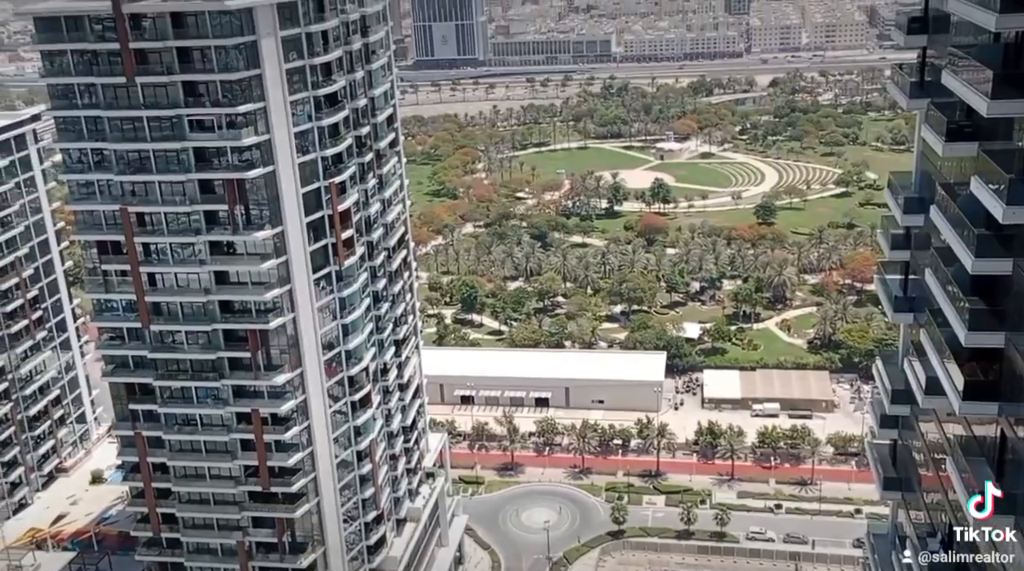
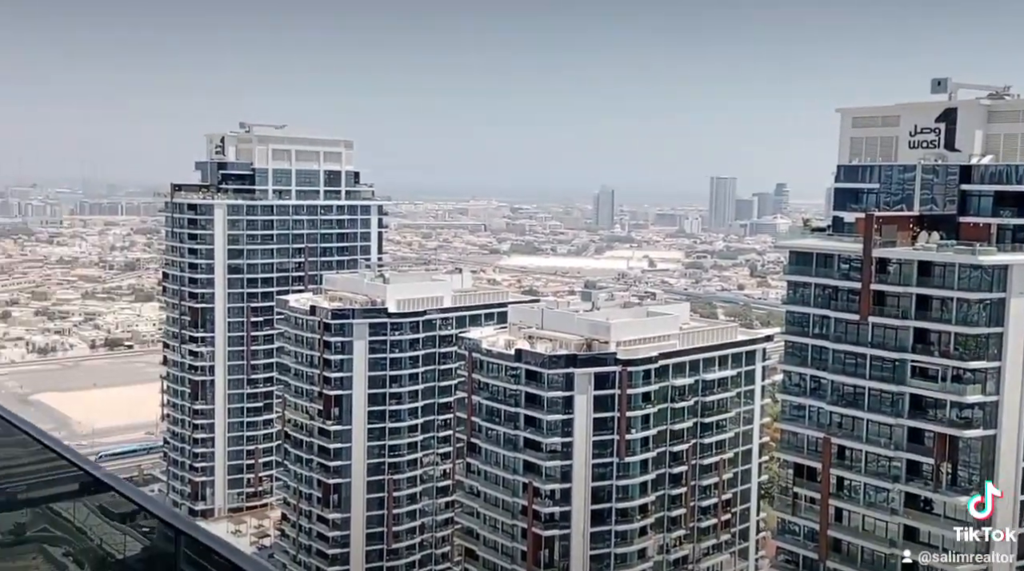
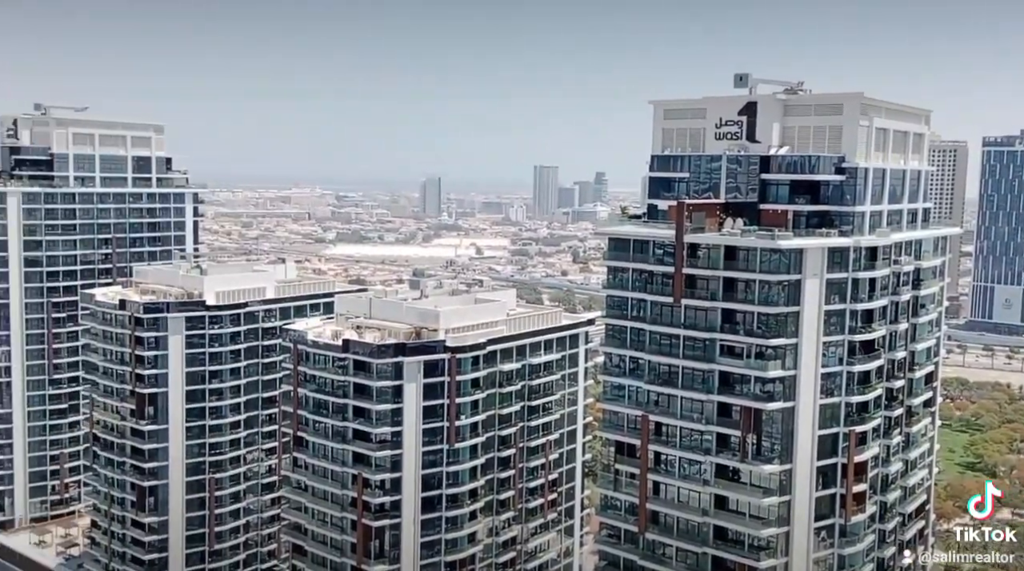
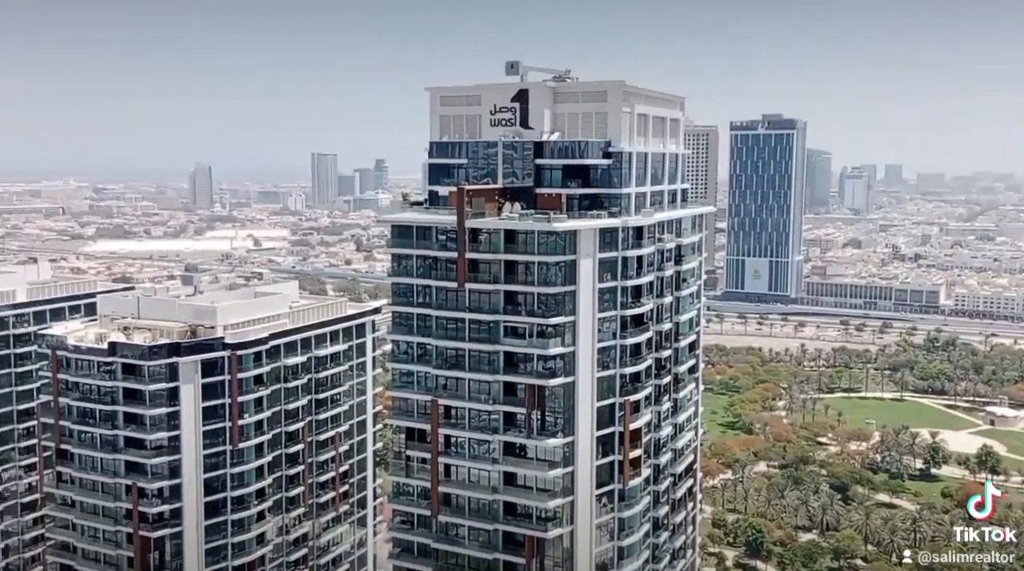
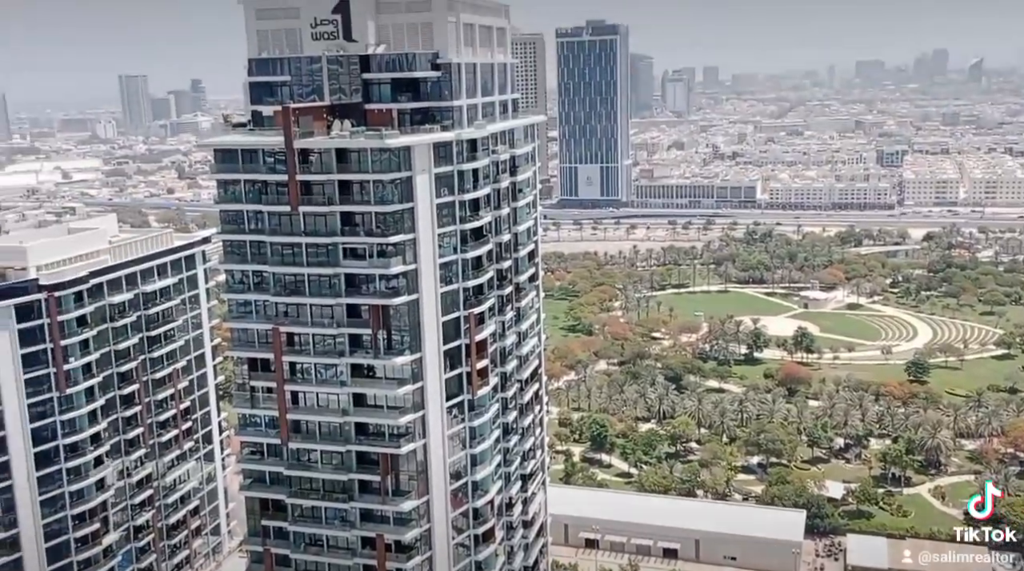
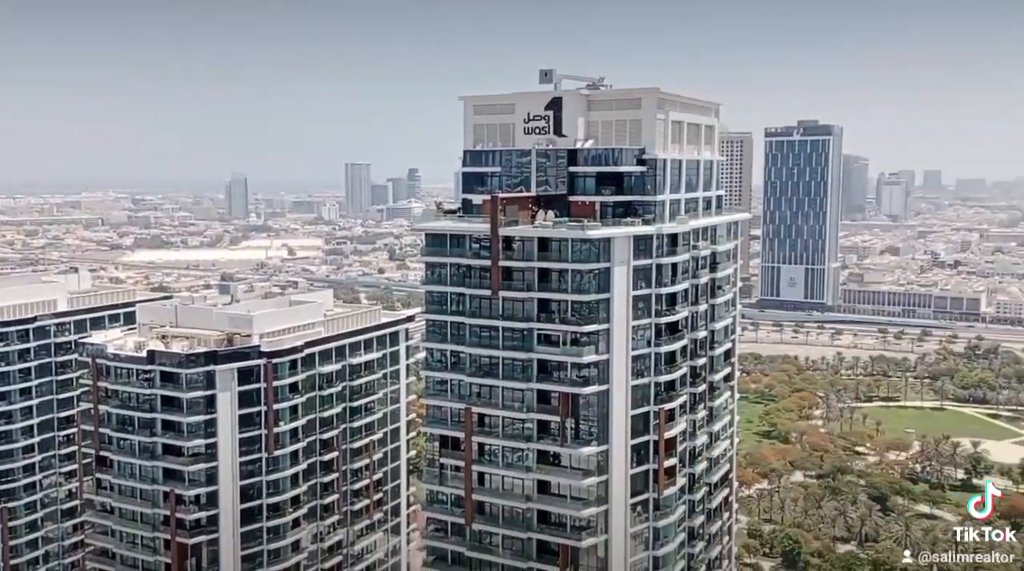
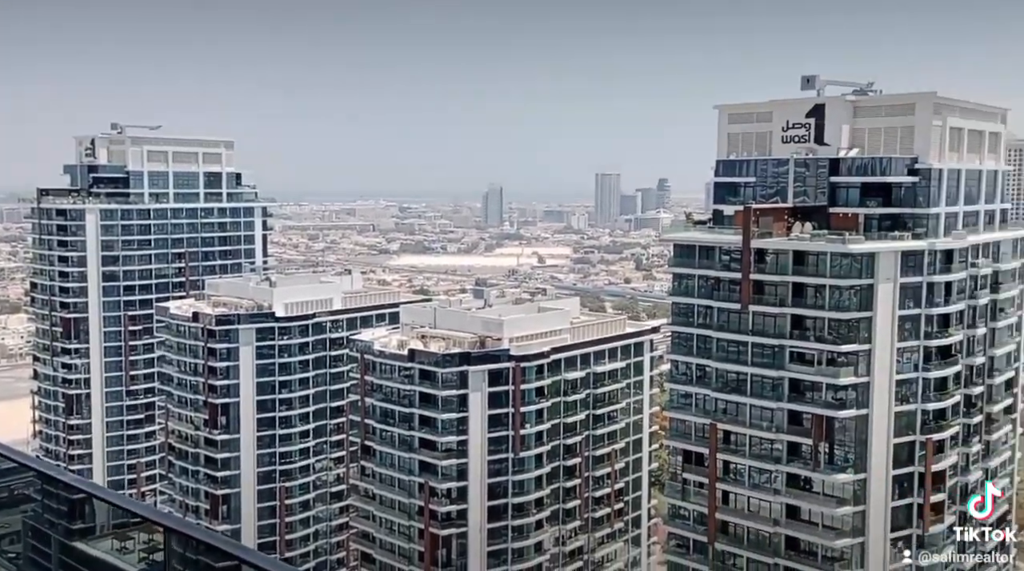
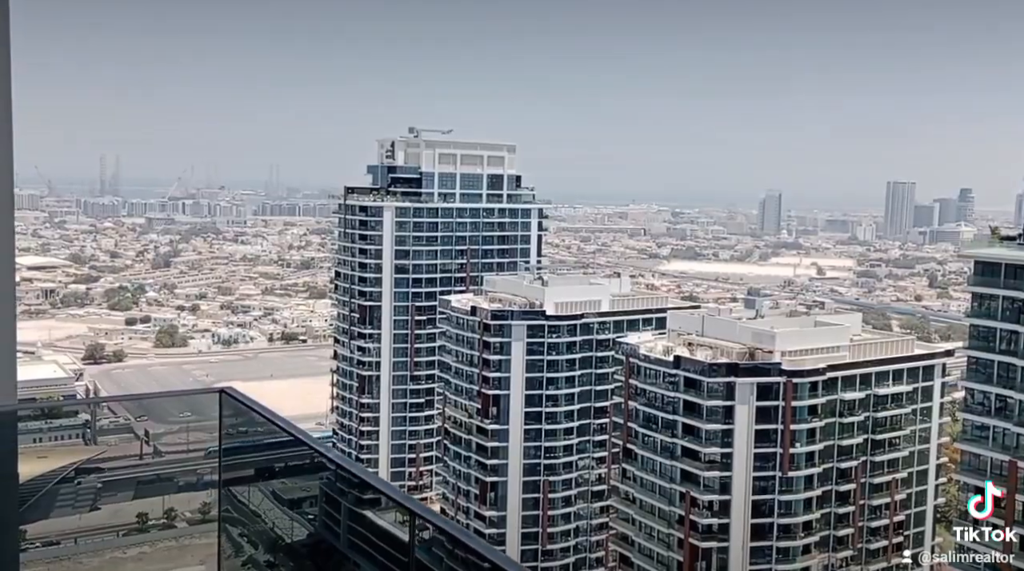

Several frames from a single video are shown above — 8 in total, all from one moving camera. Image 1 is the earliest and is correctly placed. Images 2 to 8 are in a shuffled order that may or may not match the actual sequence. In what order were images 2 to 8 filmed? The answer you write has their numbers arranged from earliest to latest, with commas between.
5, 4, 3, 2, 8, 7, 6
